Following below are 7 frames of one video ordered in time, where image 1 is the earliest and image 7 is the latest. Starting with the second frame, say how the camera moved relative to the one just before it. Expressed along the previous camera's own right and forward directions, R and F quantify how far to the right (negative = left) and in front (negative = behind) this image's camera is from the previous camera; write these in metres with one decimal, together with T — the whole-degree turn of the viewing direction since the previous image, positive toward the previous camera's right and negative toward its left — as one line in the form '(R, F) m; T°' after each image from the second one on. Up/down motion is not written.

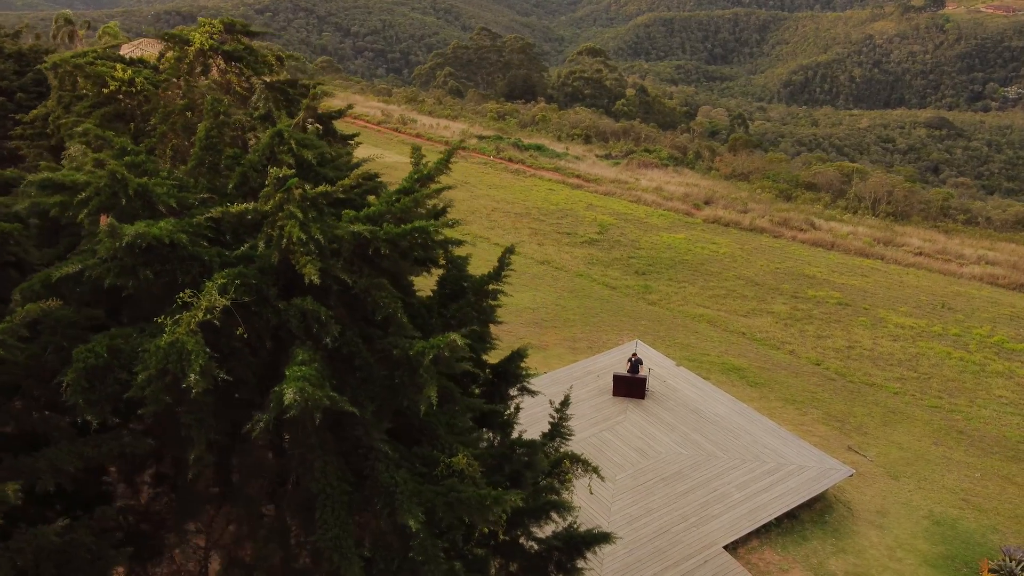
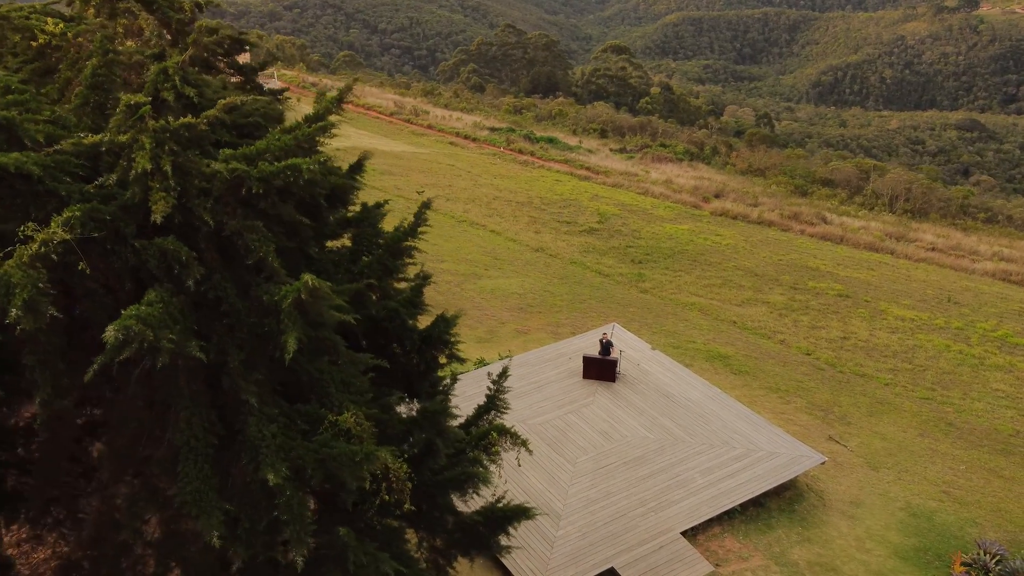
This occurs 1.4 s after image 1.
(+0.8, +0.4) m; -2°
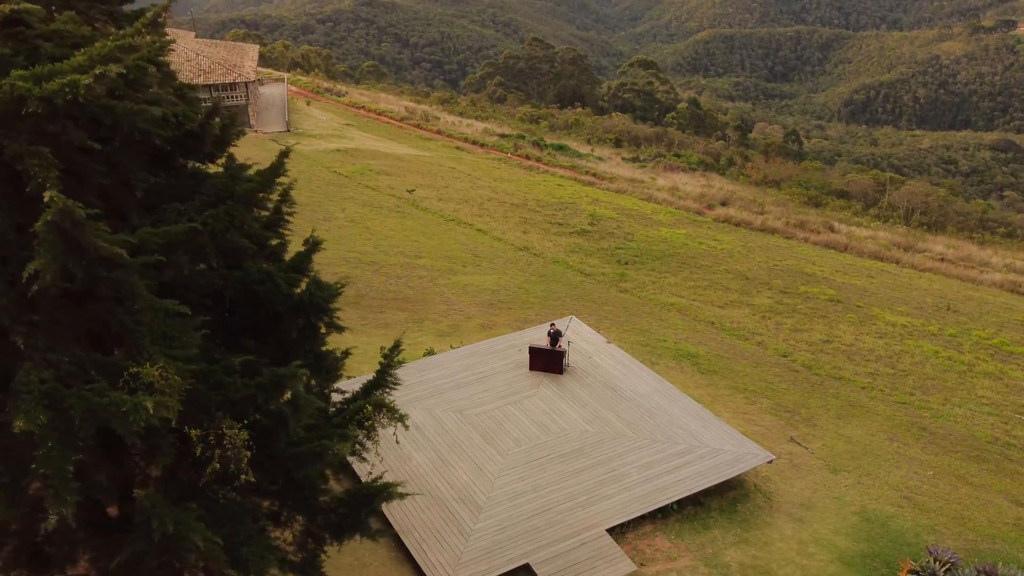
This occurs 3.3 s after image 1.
(+1.1, +0.5) m; -2°
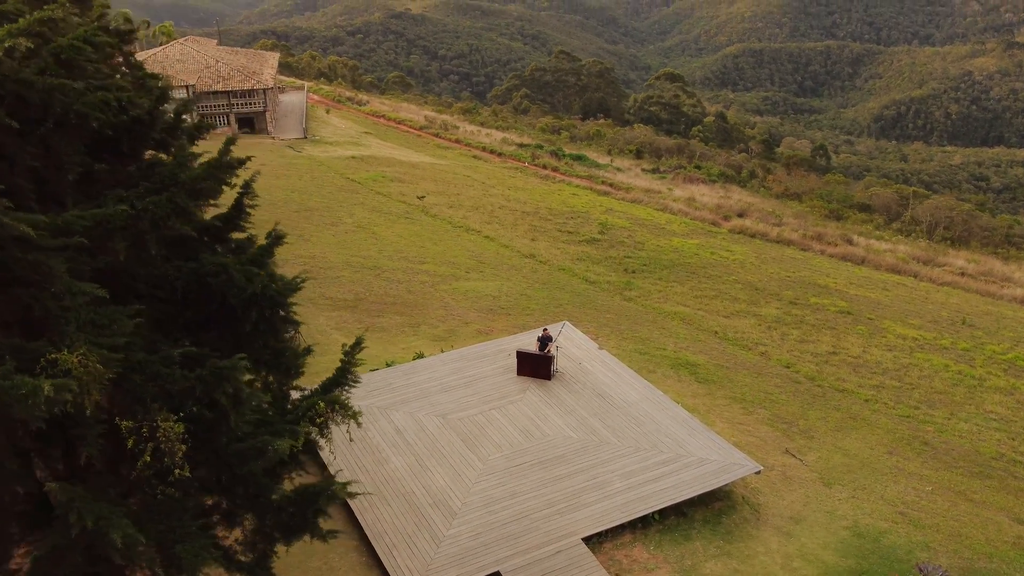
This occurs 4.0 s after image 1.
(+0.5, +0.2) m; -2°
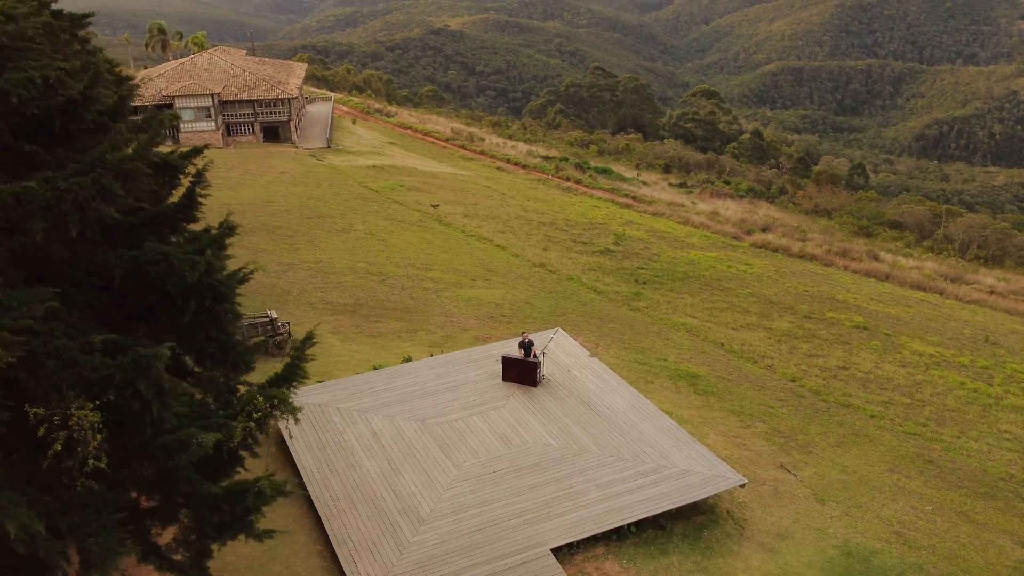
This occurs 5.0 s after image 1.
(+0.6, +0.3) m; -2°
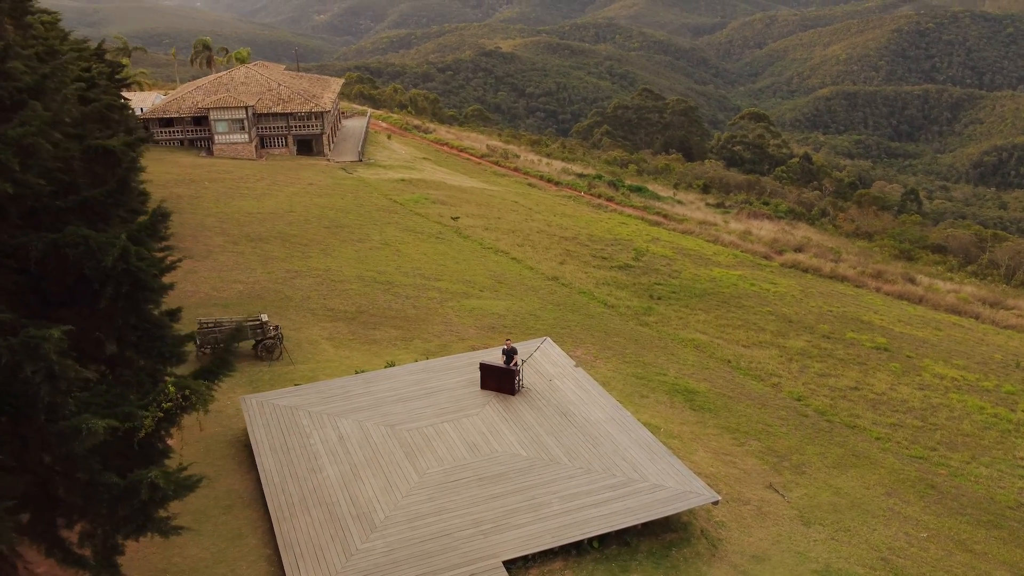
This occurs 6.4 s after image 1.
(+0.8, +0.3) m; -3°
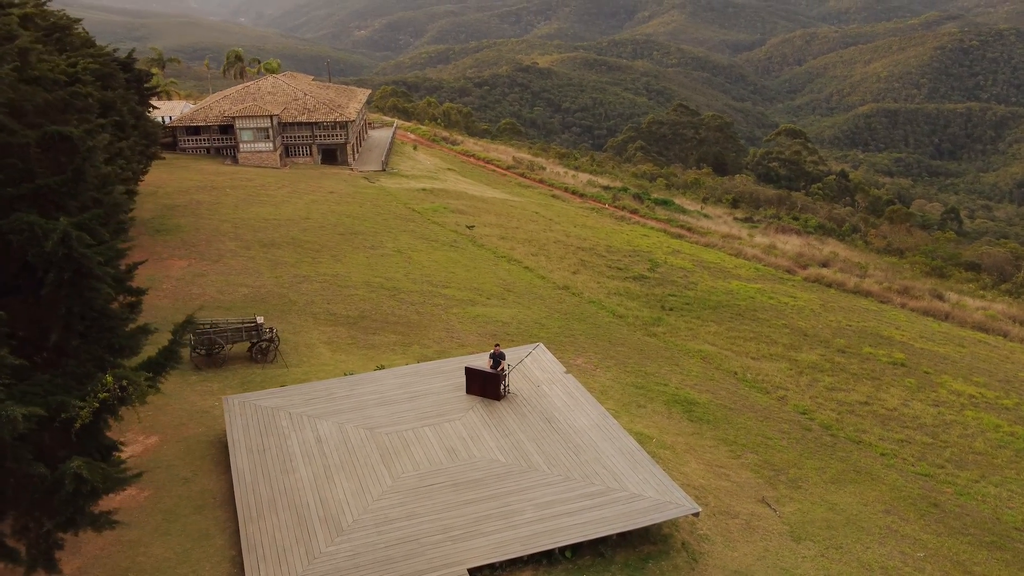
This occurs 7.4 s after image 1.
(+0.5, +0.2) m; -2°
